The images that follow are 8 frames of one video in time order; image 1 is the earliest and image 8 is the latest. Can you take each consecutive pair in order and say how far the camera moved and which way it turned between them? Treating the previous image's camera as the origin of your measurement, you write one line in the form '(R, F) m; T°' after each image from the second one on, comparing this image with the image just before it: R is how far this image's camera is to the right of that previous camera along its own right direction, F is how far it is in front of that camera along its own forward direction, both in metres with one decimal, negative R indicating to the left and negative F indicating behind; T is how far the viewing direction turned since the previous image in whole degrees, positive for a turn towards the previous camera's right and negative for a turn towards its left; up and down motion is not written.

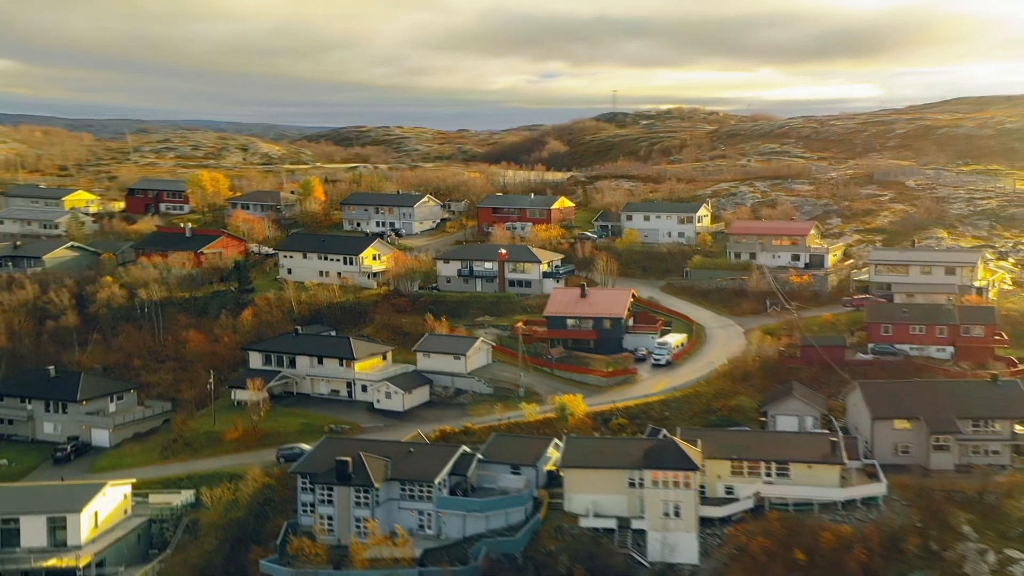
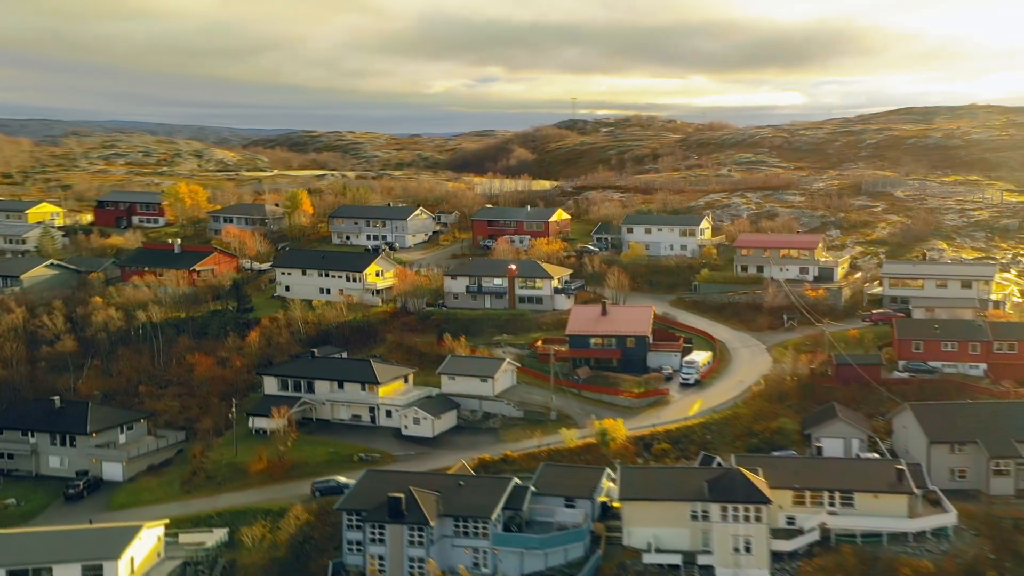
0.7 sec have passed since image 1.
(-1.4, +0.6) m; +2°
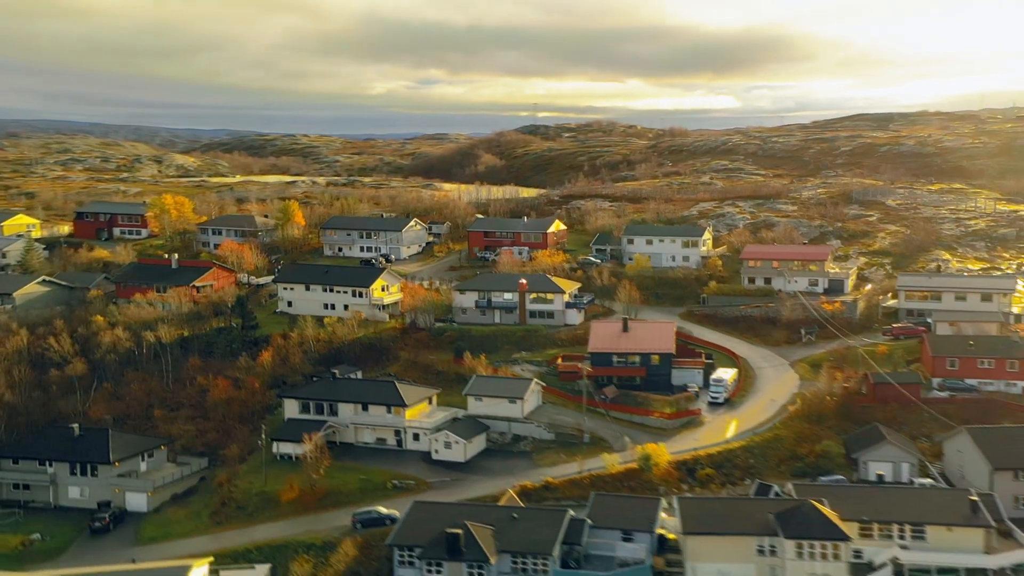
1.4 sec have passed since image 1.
(-1.3, +0.5) m; +2°
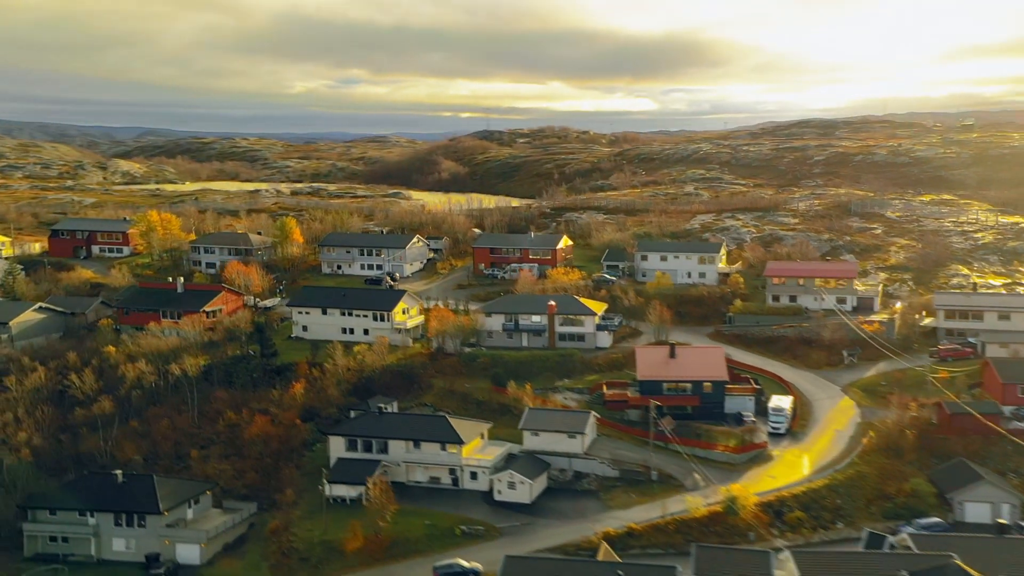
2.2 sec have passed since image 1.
(-2.0, +1.0) m; +2°
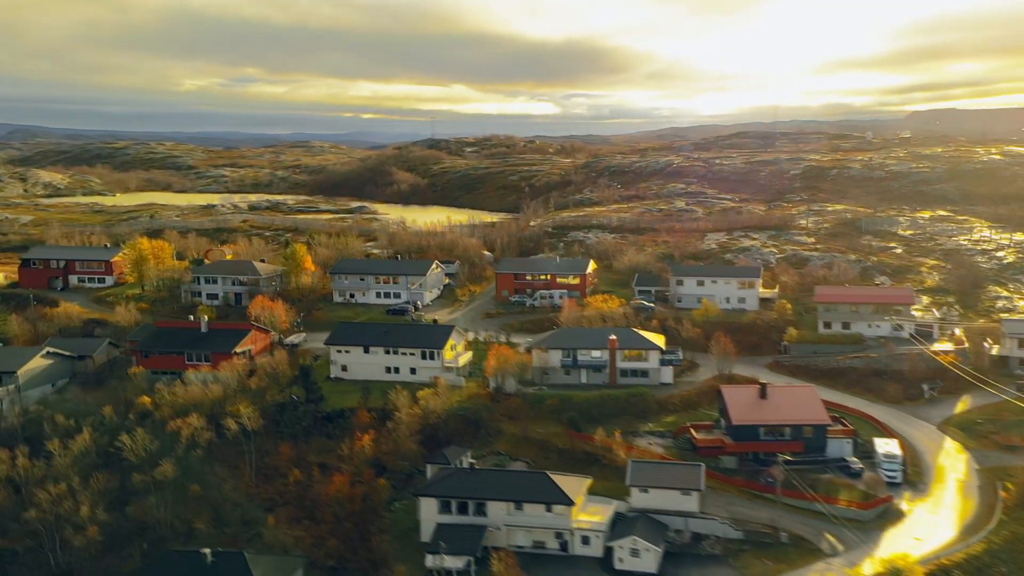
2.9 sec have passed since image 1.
(-2.9, +1.6) m; +3°
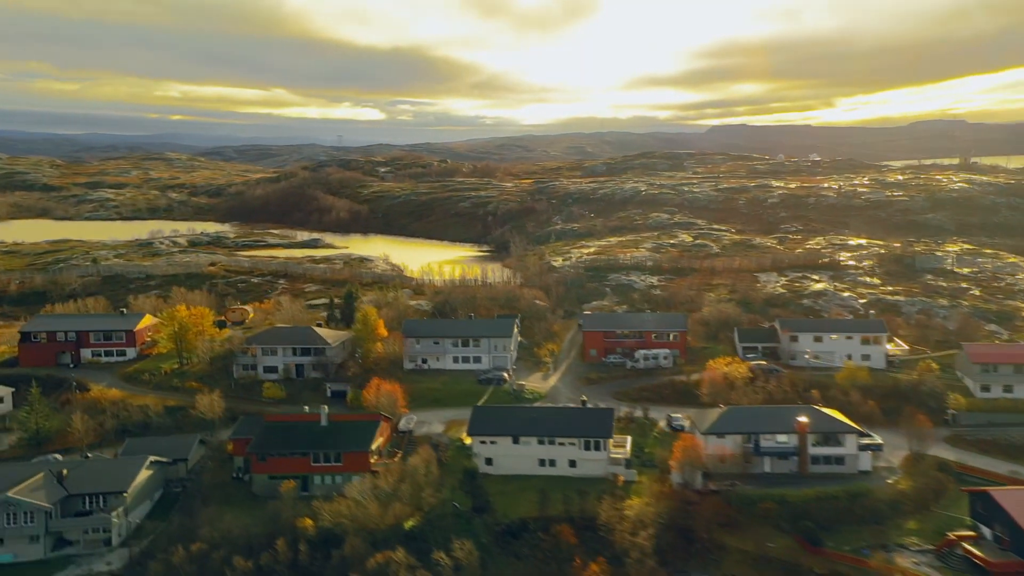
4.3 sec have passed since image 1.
(-6.3, +3.5) m; +4°
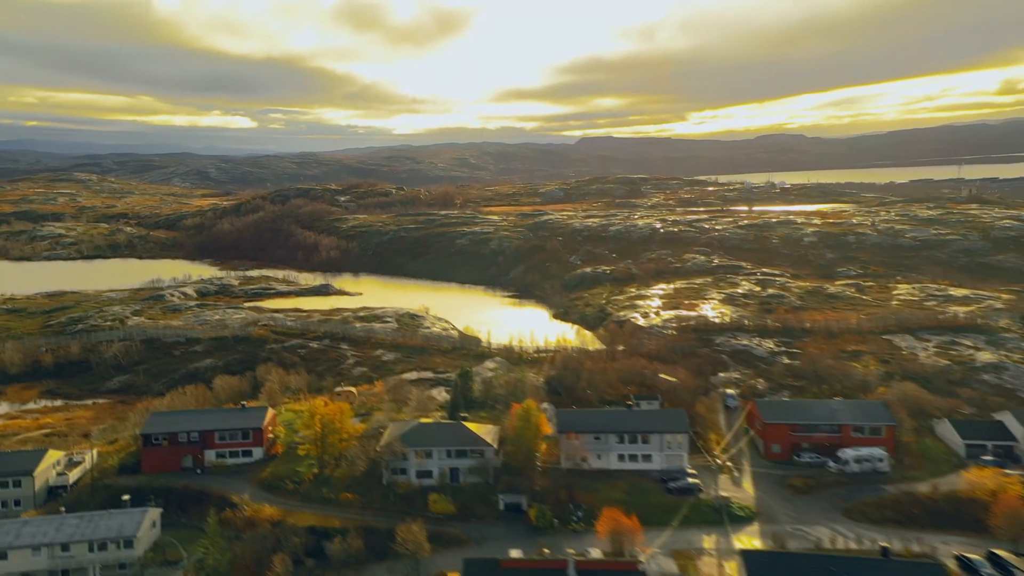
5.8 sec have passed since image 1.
(-6.9, +5.8) m; +1°
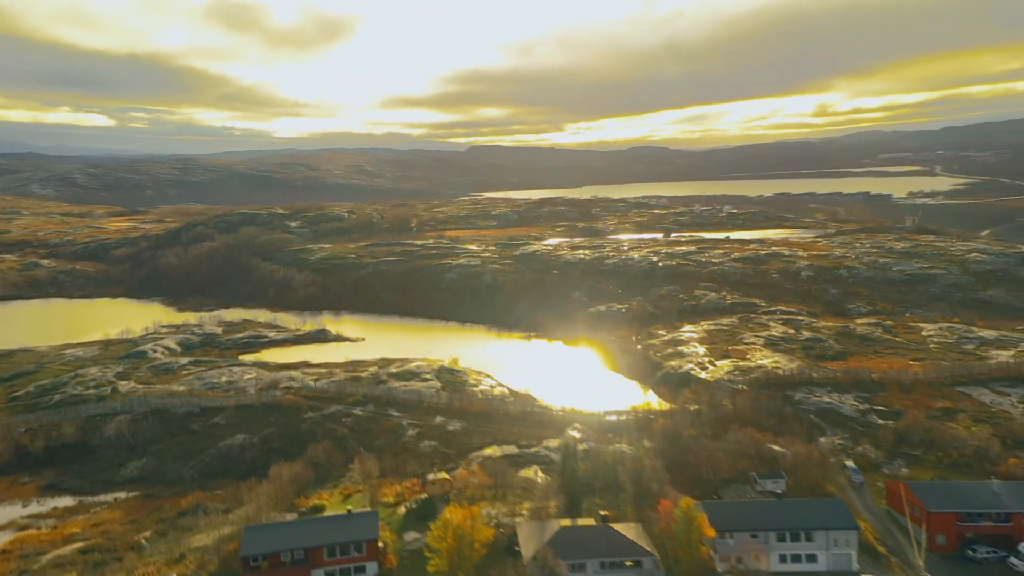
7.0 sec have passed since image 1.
(-6.0, +3.3) m; +2°
